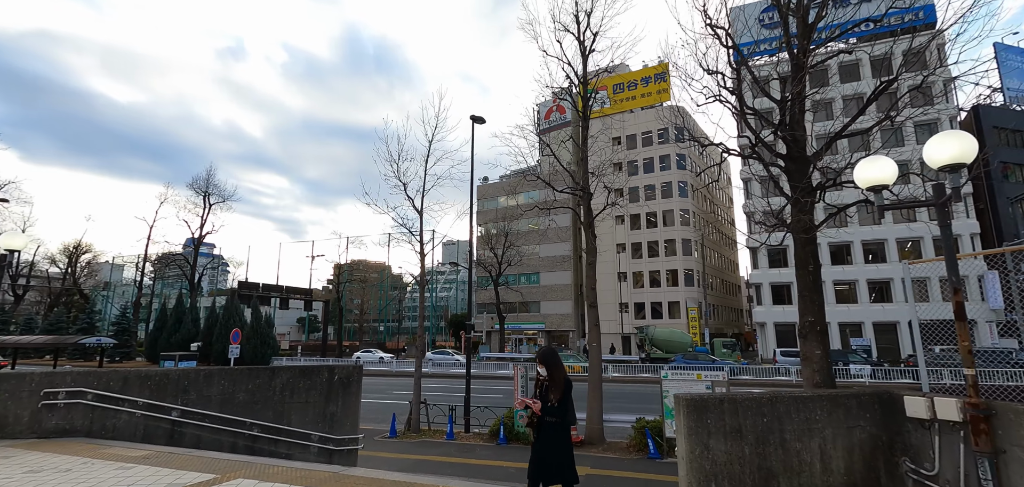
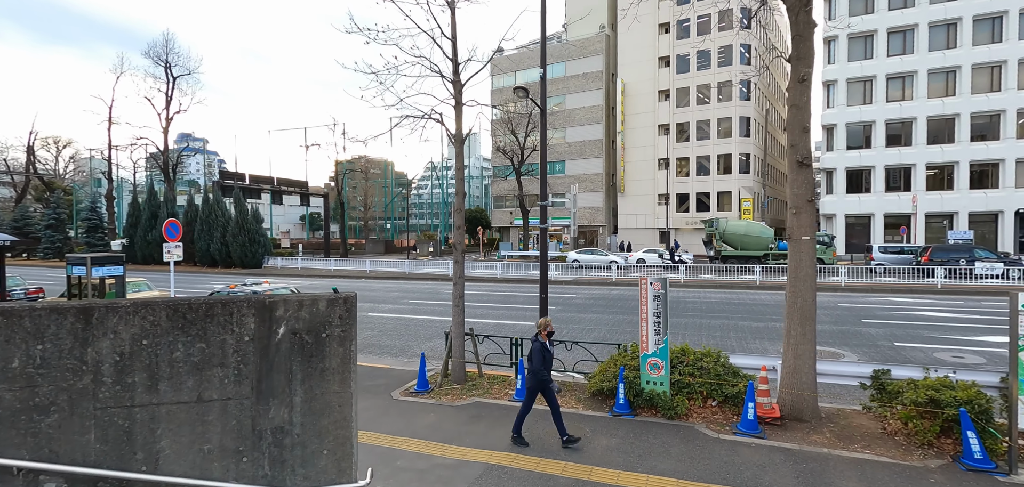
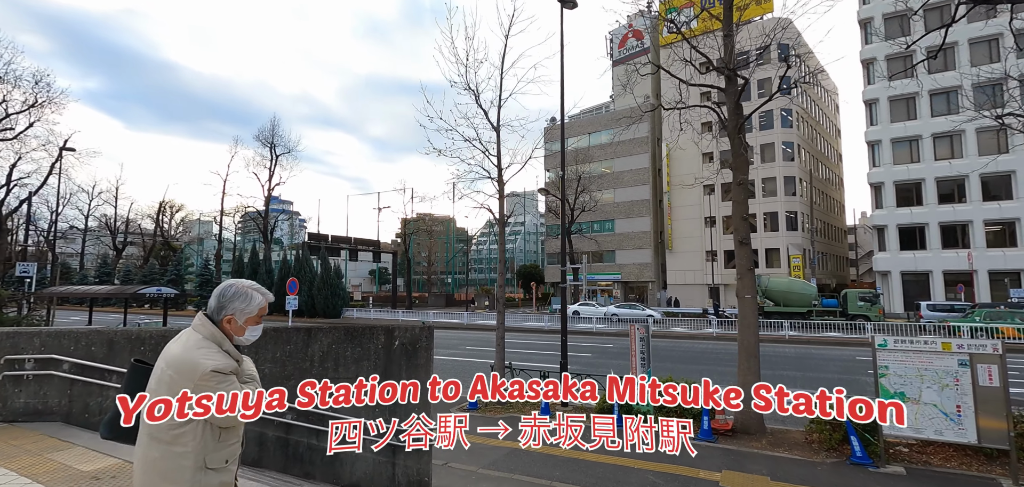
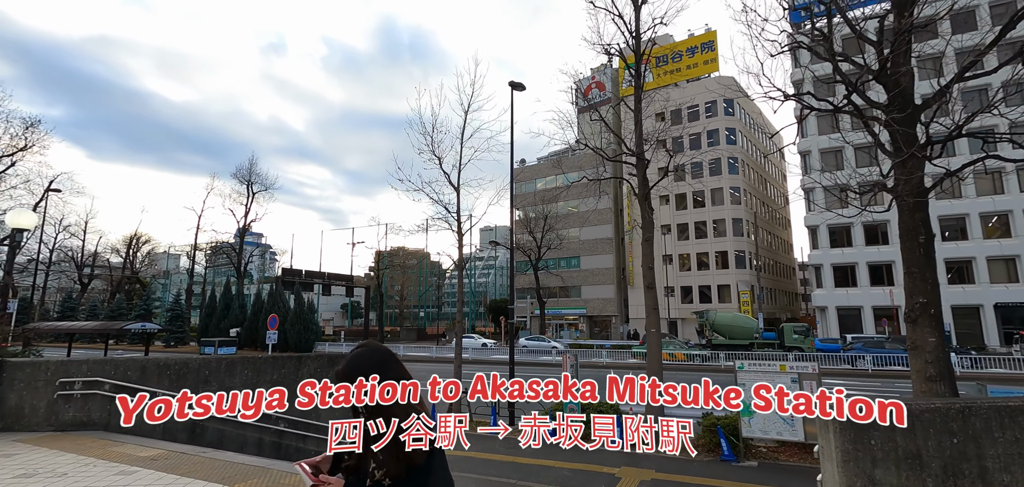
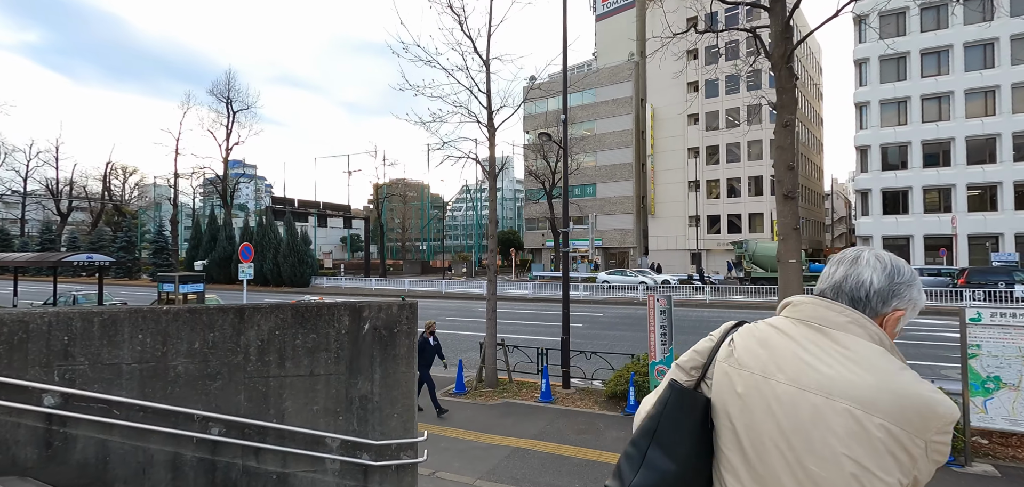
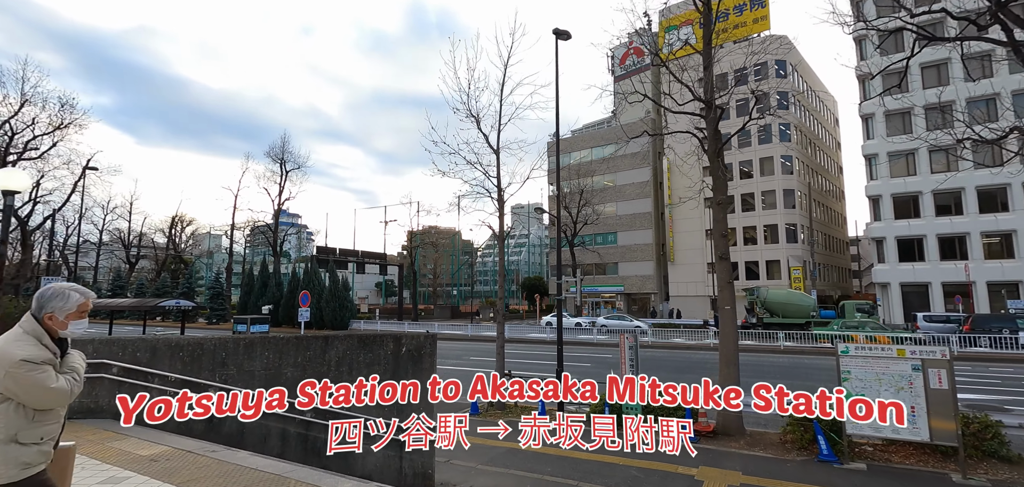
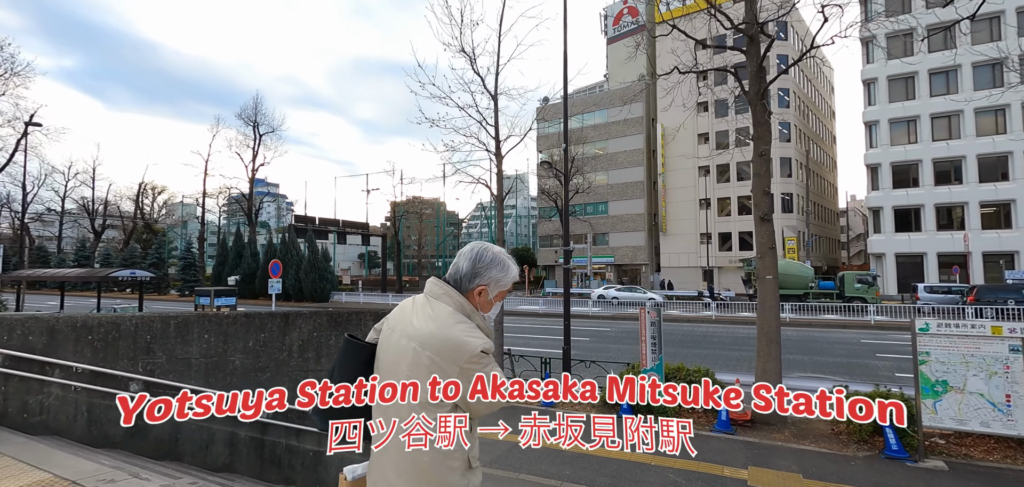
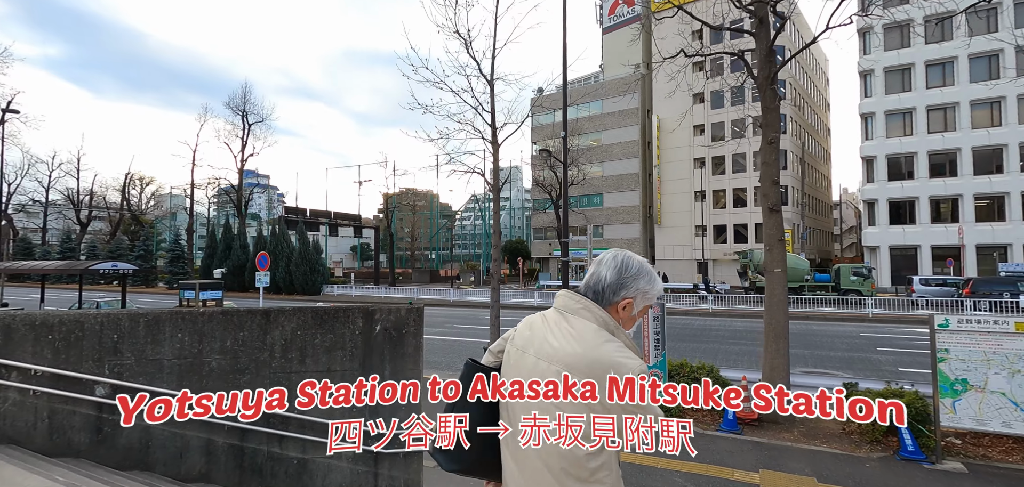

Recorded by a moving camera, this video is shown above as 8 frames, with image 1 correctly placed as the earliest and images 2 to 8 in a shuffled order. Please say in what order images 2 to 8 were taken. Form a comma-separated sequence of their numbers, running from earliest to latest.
4, 6, 3, 7, 8, 5, 2
